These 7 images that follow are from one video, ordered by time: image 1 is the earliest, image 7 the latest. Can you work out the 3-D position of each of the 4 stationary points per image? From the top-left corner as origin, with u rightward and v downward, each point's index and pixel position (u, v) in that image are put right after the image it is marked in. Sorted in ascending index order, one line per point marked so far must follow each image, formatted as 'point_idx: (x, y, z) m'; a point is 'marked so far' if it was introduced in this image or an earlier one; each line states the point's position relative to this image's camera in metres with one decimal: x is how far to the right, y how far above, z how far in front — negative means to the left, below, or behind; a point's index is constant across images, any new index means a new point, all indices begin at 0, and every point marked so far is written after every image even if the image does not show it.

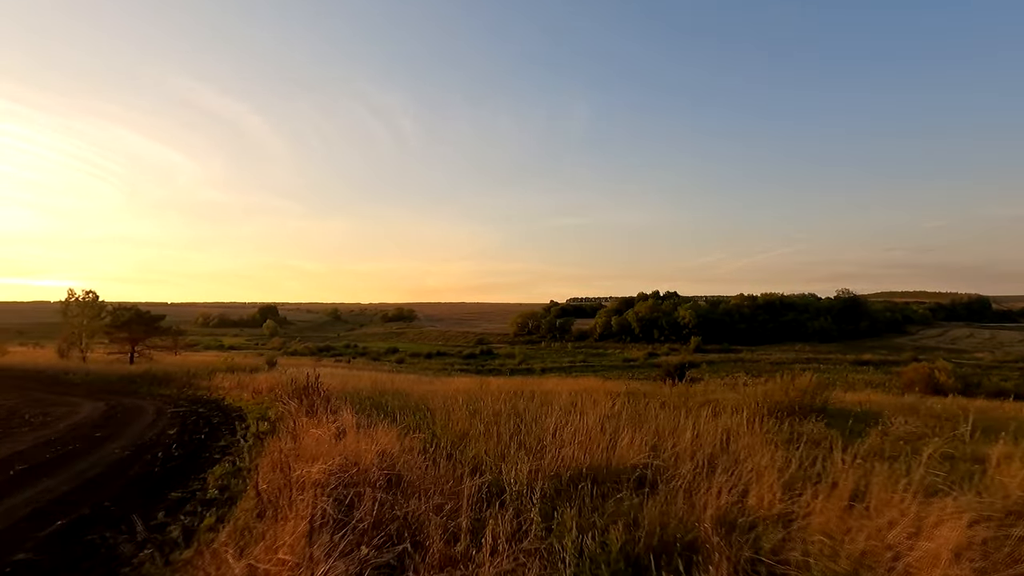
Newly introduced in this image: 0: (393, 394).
0: (-3.0, -2.8, +14.4) m
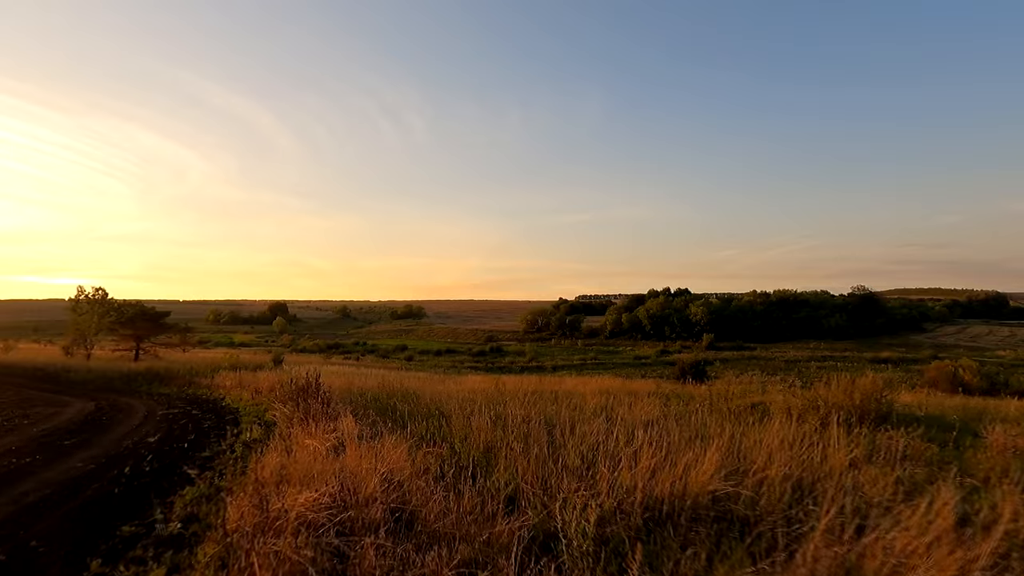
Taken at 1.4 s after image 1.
0: (-2.6, -2.6, +13.3) m
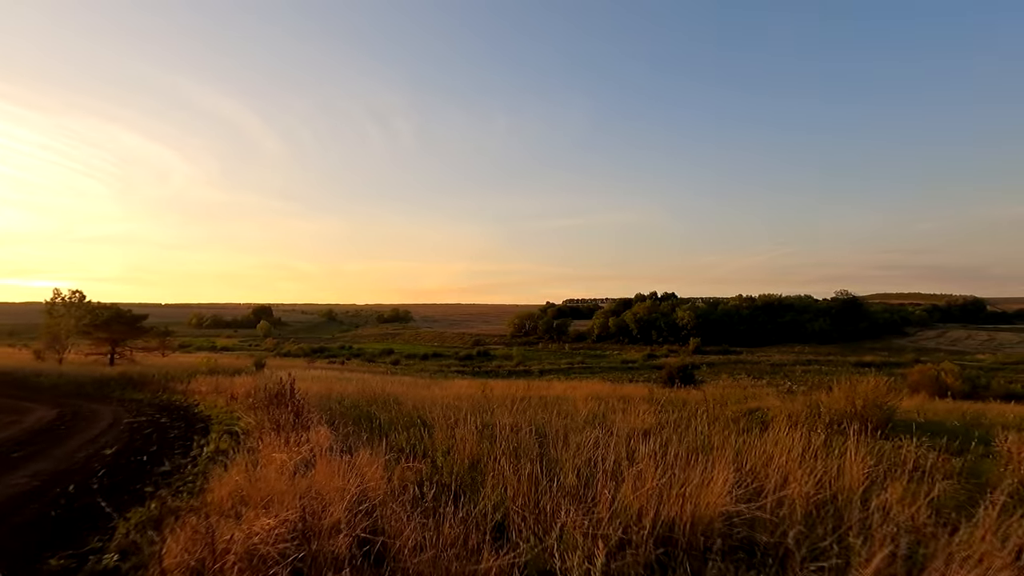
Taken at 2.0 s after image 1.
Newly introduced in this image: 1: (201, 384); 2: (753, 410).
0: (-2.9, -2.6, +12.8) m
1: (-10.7, -3.3, +19.3) m
2: (+4.7, -2.4, +10.9) m
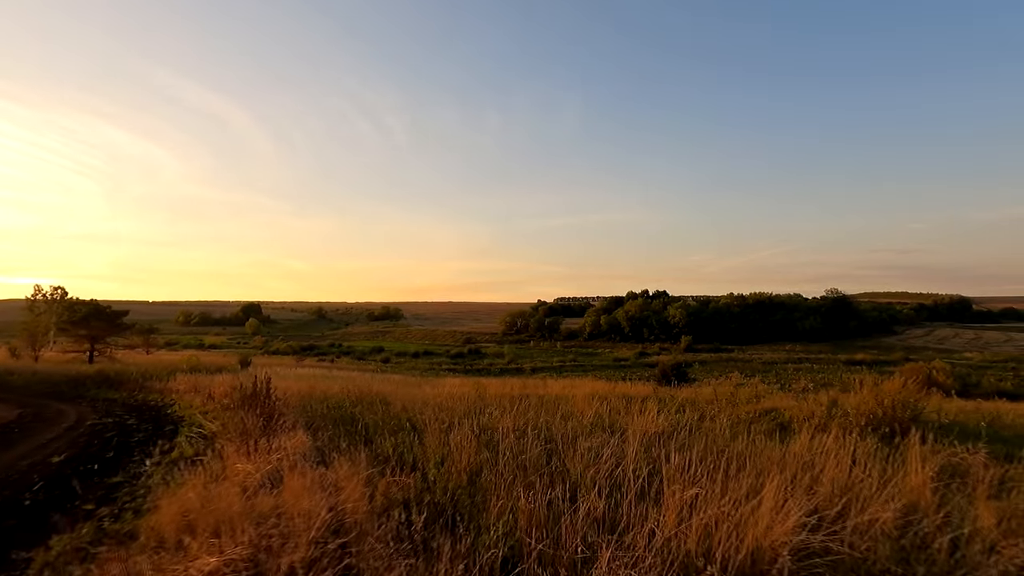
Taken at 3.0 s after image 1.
0: (-2.9, -2.4, +12.0) m
1: (-10.9, -3.1, +18.4) m
2: (+4.7, -2.2, +10.2) m
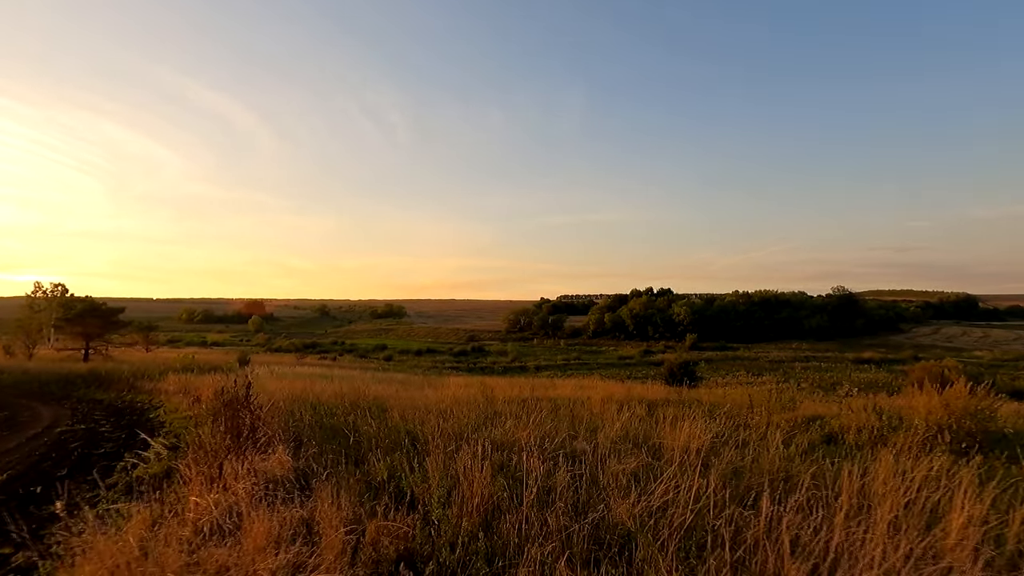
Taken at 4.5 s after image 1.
0: (-2.7, -2.3, +11.0) m
1: (-10.6, -3.0, +17.5) m
2: (+4.9, -2.1, +9.2) m
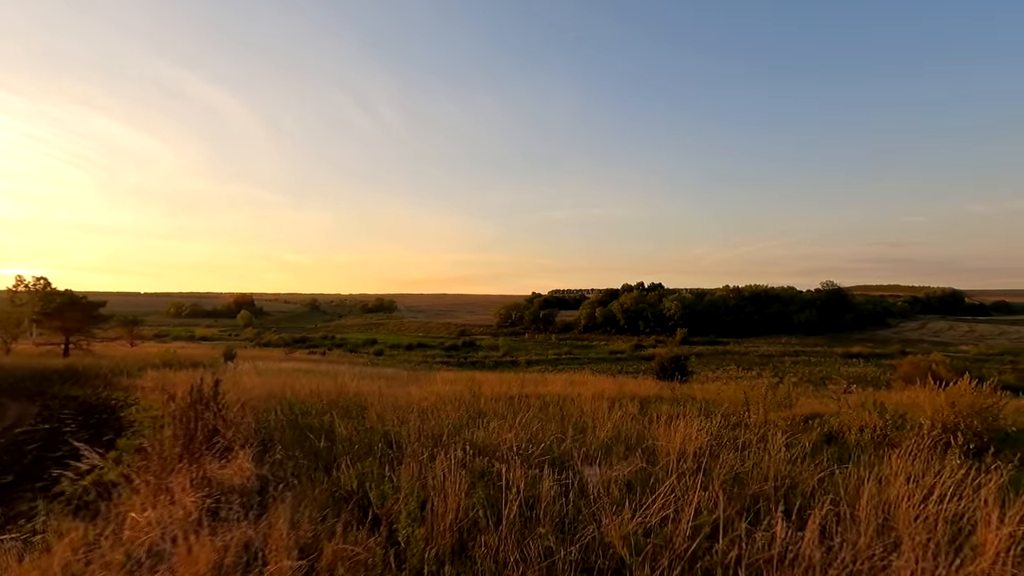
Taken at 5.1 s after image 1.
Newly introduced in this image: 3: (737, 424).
0: (-3.0, -2.2, +10.6) m
1: (-10.9, -2.7, +17.0) m
2: (+4.7, -2.0, +8.9) m
3: (+3.2, -1.8, +7.8) m
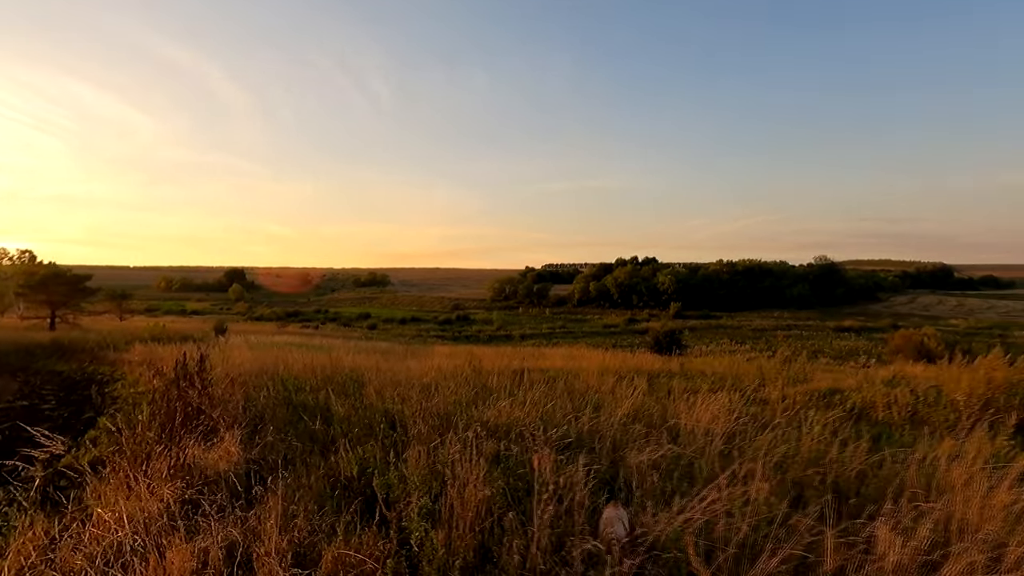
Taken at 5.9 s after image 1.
0: (-2.9, -1.6, +10.1) m
1: (-11.0, -1.9, +16.5) m
2: (+4.7, -1.6, +8.5) m
3: (+3.3, -1.4, +7.4) m
